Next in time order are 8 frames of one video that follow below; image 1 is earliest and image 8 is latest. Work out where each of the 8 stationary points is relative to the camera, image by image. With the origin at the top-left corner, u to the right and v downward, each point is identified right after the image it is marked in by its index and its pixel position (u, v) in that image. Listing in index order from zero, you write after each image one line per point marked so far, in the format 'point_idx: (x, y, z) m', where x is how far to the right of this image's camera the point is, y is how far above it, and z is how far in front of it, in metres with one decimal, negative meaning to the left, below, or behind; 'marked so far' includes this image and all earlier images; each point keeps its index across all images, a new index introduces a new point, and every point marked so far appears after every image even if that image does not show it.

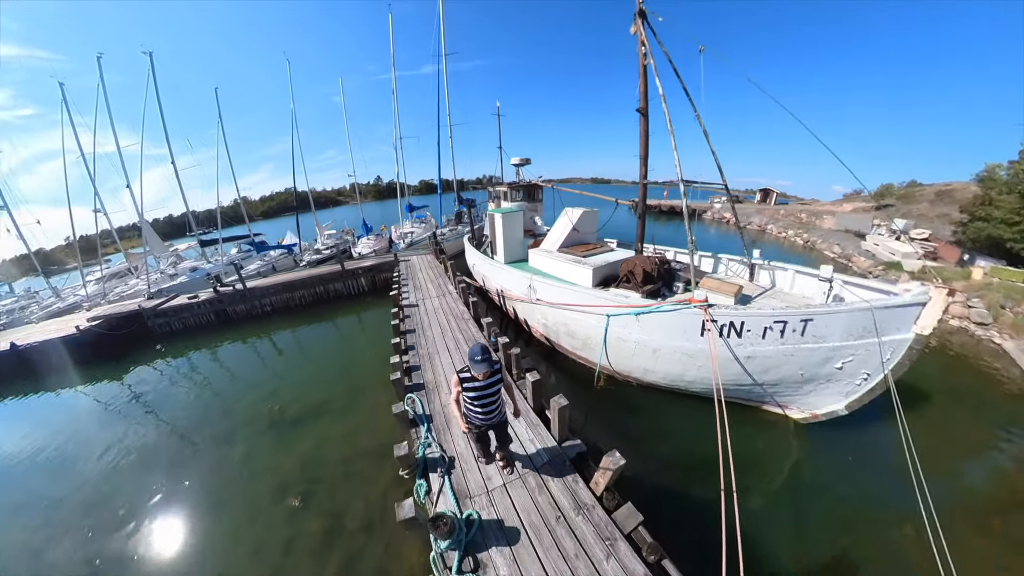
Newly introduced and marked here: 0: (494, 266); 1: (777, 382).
0: (-0.5, +0.7, +10.0) m
1: (+3.9, -1.4, +5.2) m
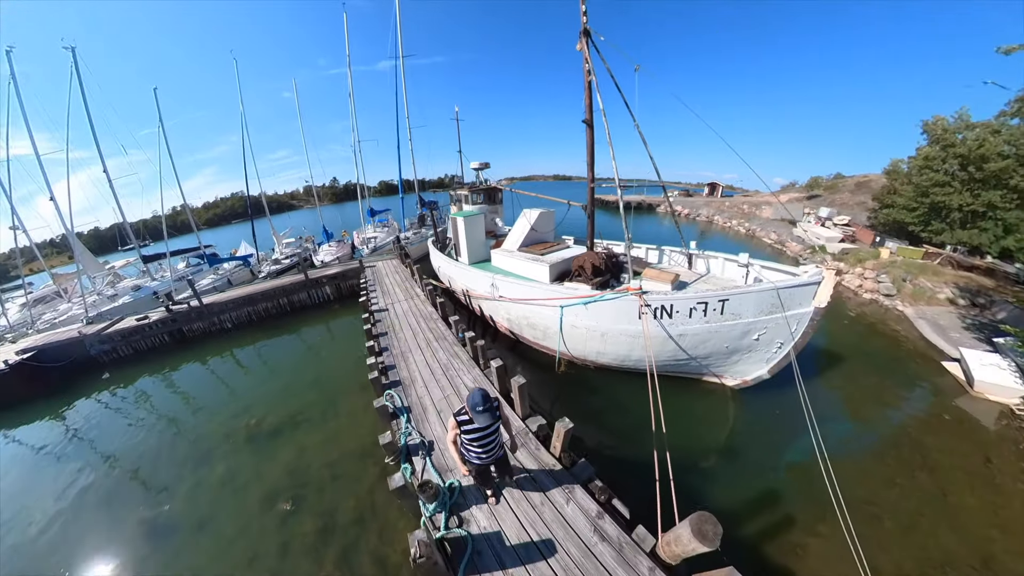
0: (-1.6, +0.7, +10.5) m
1: (+3.3, -1.1, +6.1) m
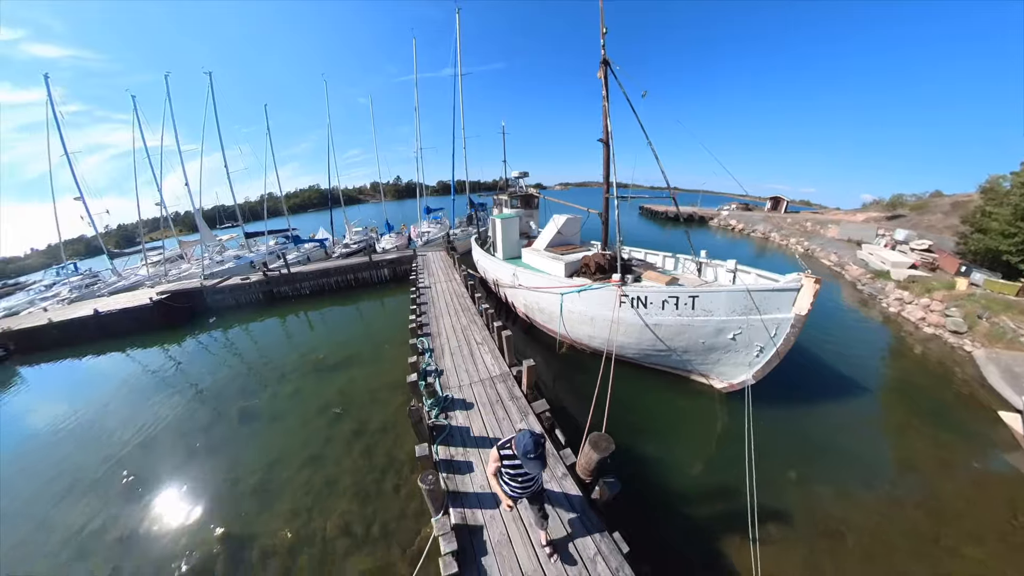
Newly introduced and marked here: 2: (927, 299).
0: (-0.7, +1.0, +12.1) m
1: (+3.5, -1.2, +7.1) m
2: (+23.3, -0.6, +19.1) m
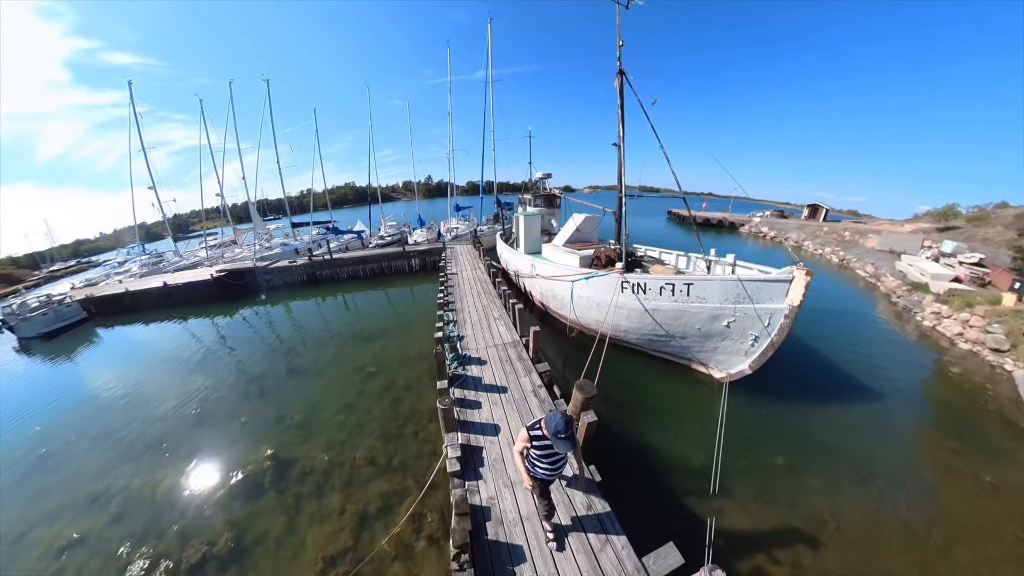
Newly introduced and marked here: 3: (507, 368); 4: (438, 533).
0: (+0.1, +1.3, +13.0) m
1: (+3.8, -1.0, +7.7) m
2: (+24.5, -1.4, +18.2) m
3: (0.0, -1.5, +6.5) m
4: (-1.1, -3.4, +5.0) m
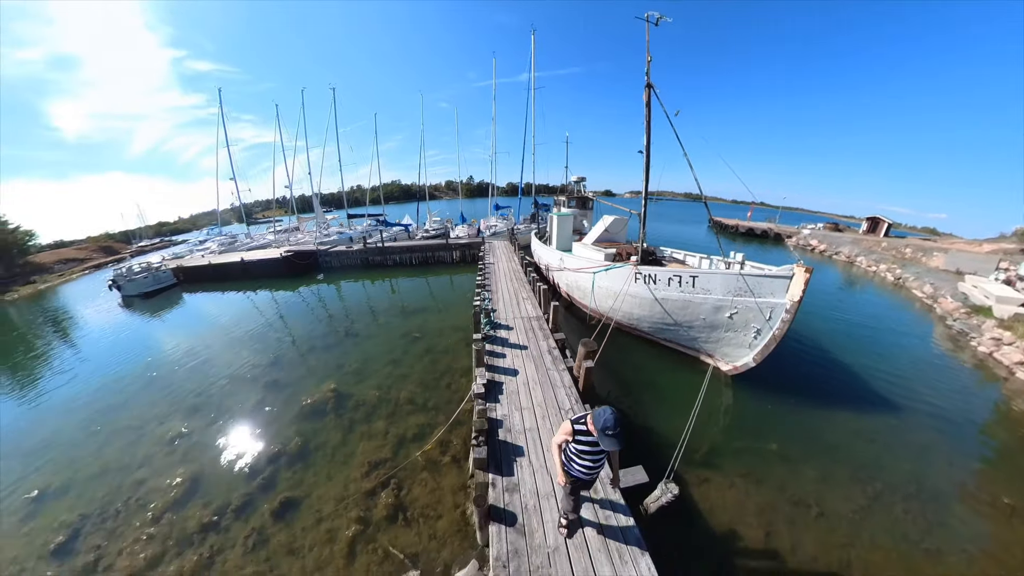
0: (+1.4, +1.6, +14.1) m
1: (+4.4, -0.9, +8.4) m
2: (+25.9, -2.6, +16.9) m
3: (+0.5, -1.1, +7.7) m
4: (-0.9, -3.0, +6.2) m
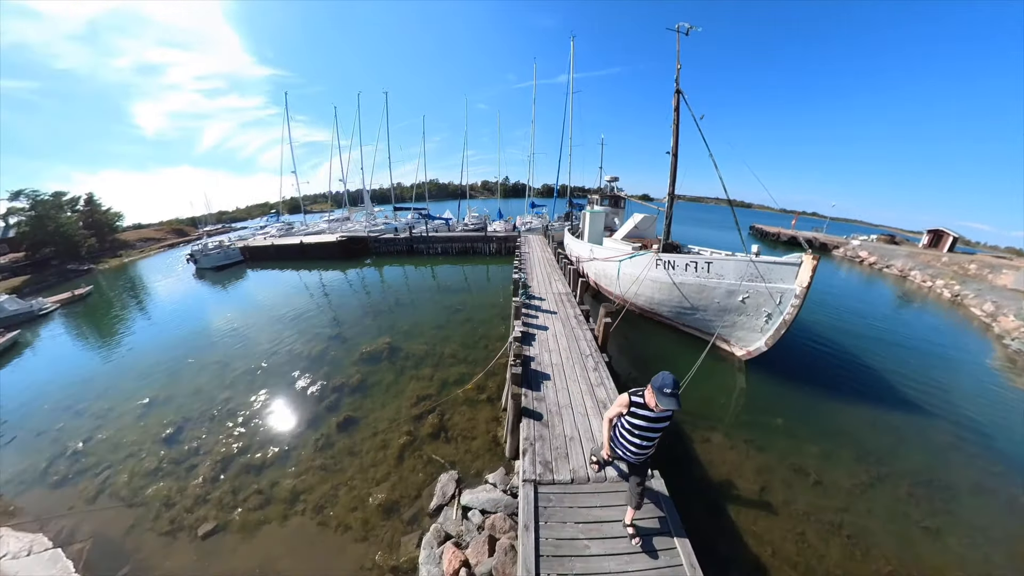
0: (+2.8, +2.1, +15.0) m
1: (+5.1, -0.5, +9.0) m
2: (+27.2, -3.6, +15.6) m
3: (+1.2, -0.5, +8.6) m
4: (-0.4, -2.3, +7.2) m
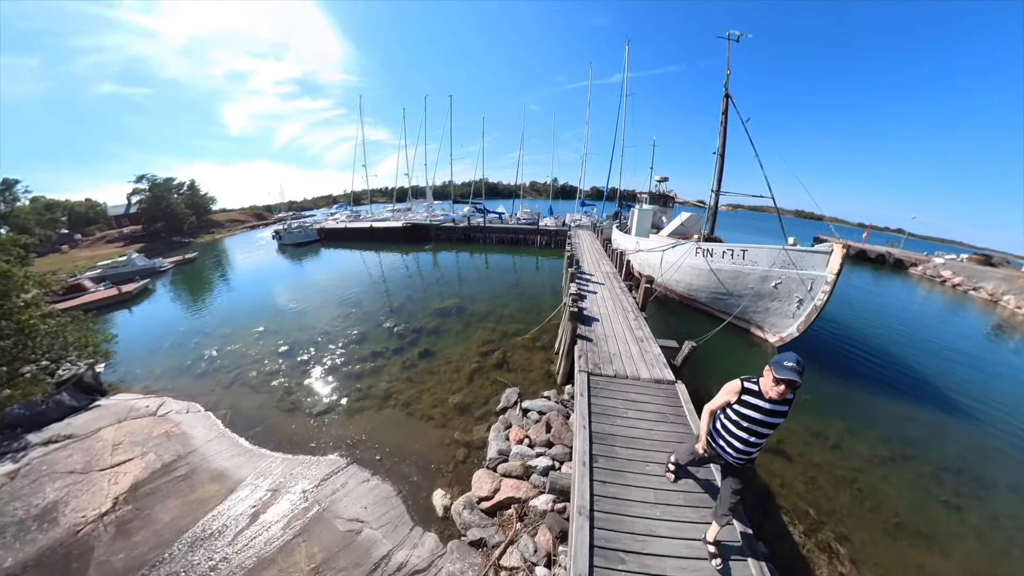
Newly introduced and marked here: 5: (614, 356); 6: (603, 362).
0: (+5.1, +2.4, +15.8) m
1: (+6.6, -0.2, +9.6) m
2: (+28.9, -5.2, +13.8) m
3: (+2.6, +0.2, +9.6) m
4: (+0.8, -1.4, +8.4) m
5: (+1.7, -1.1, +5.7) m
6: (+1.5, -1.2, +5.7) m
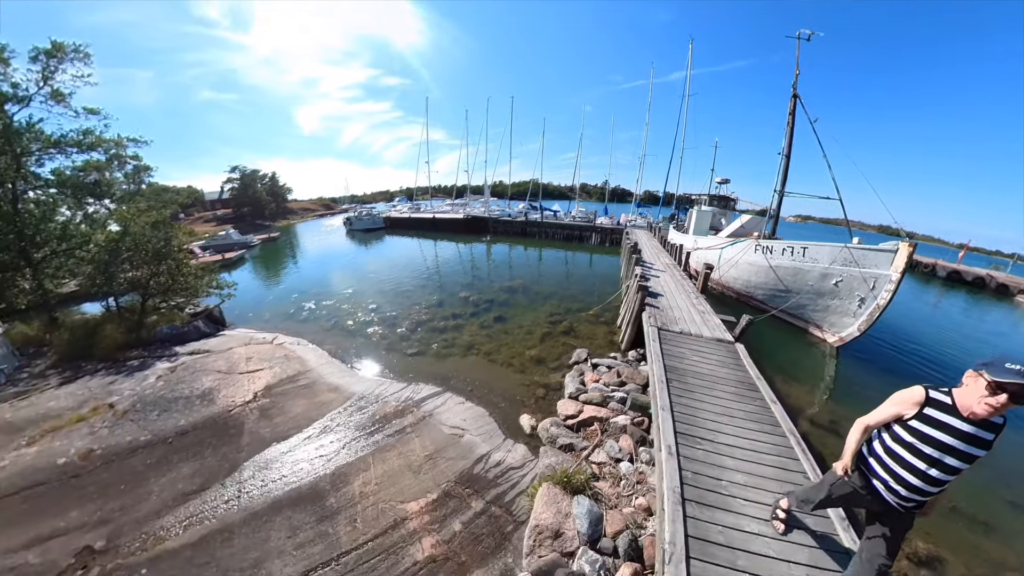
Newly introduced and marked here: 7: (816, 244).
0: (+7.9, +2.5, +16.1) m
1: (+8.6, -0.1, +9.8) m
2: (+30.7, -6.9, +11.5) m
3: (+4.6, +0.6, +10.2) m
4: (+2.6, -0.9, +9.2) m
5: (+3.2, -0.6, +6.4) m
6: (+3.0, -0.7, +6.4) m
7: (+8.6, +1.2, +9.2) m
